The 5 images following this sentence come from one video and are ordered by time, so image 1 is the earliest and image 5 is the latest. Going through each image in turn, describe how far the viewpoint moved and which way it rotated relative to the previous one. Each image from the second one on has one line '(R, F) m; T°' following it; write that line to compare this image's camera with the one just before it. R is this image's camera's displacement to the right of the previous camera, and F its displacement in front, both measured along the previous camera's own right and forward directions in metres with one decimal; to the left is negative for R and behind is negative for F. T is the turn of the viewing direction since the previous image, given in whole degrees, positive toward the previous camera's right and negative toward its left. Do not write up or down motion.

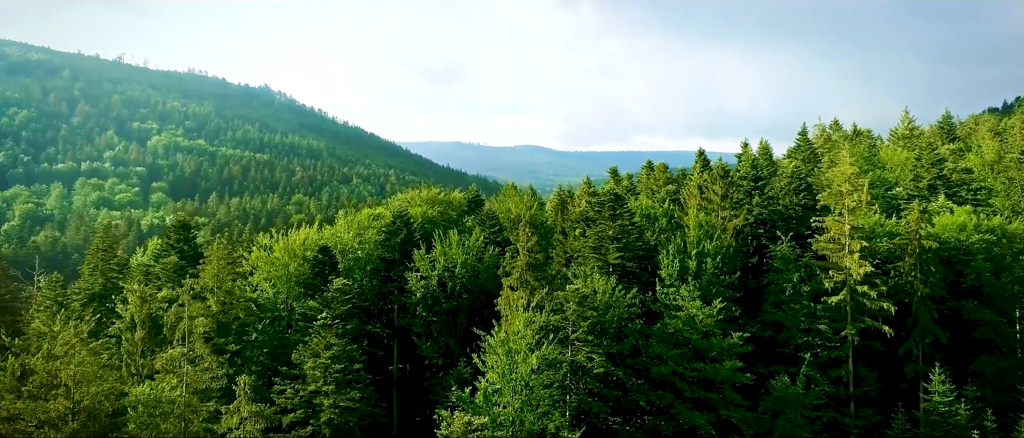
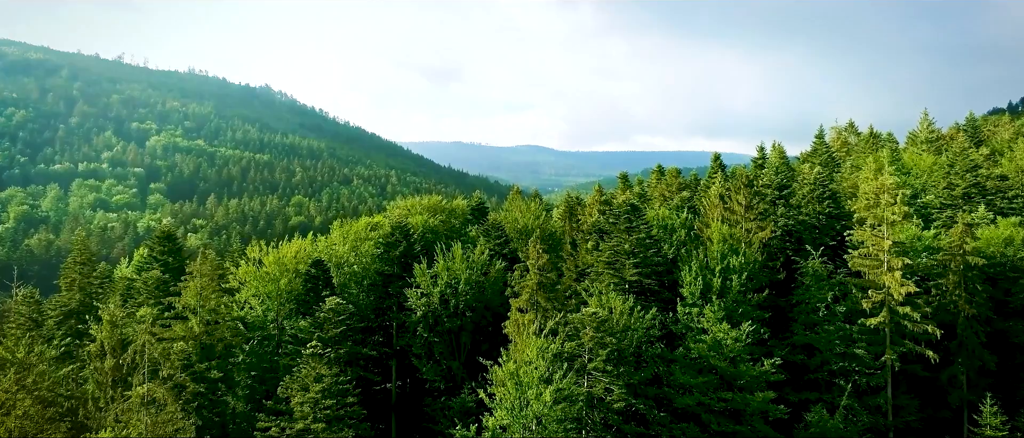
(-0.6, +3.7) m; 0°
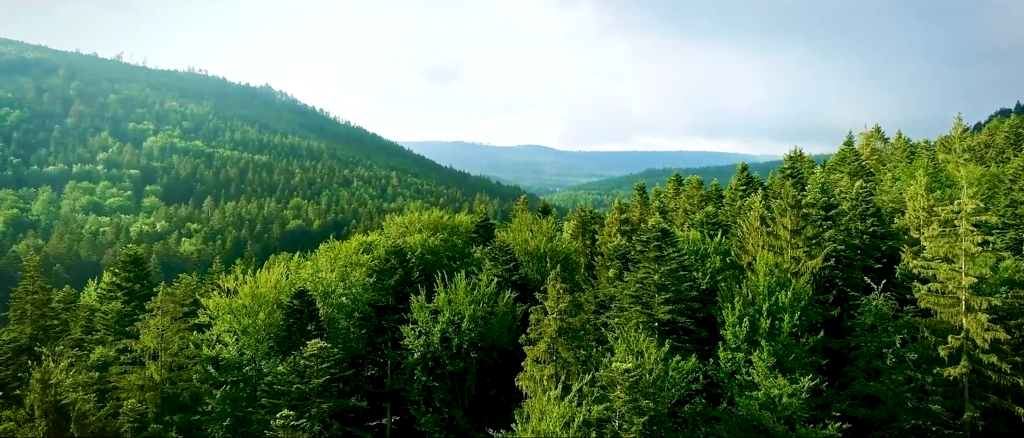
(-0.9, +6.1) m; 0°
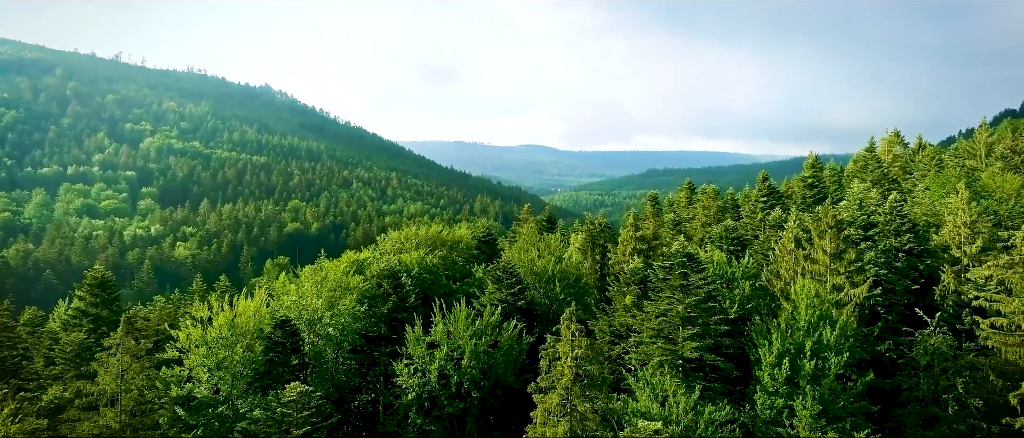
(-0.4, +4.4) m; 0°
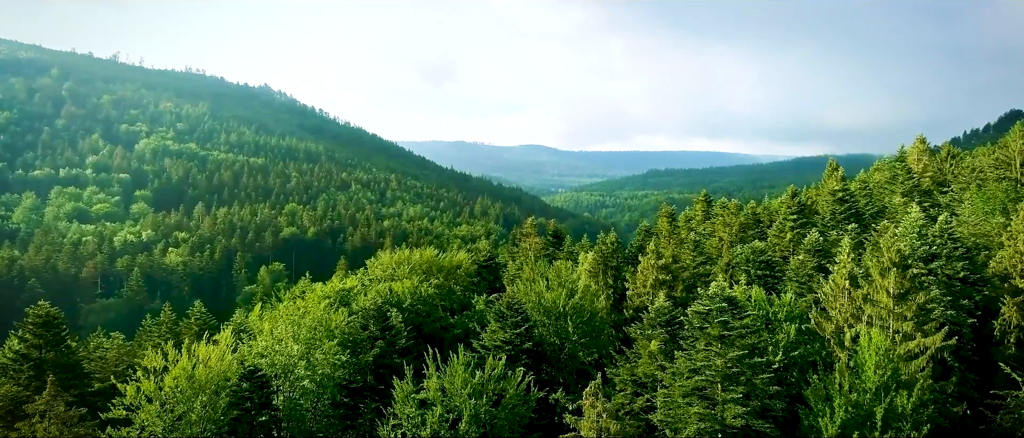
(-0.4, +5.6) m; 0°
